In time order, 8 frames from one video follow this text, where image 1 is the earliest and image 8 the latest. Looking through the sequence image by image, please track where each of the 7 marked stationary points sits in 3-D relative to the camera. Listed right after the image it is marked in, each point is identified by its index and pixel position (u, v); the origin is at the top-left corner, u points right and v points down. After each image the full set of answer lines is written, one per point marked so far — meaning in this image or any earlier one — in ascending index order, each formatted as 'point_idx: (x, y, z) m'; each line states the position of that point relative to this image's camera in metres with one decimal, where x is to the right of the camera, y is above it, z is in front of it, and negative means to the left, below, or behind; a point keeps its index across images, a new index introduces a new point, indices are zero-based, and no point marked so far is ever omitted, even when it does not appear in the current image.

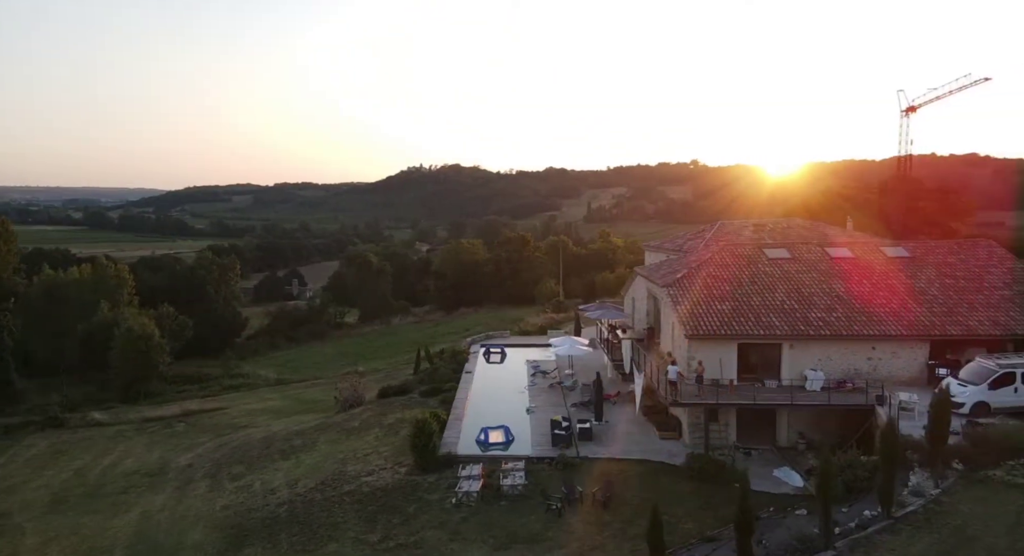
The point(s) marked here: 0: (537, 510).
0: (+0.7, -5.9, +16.7) m
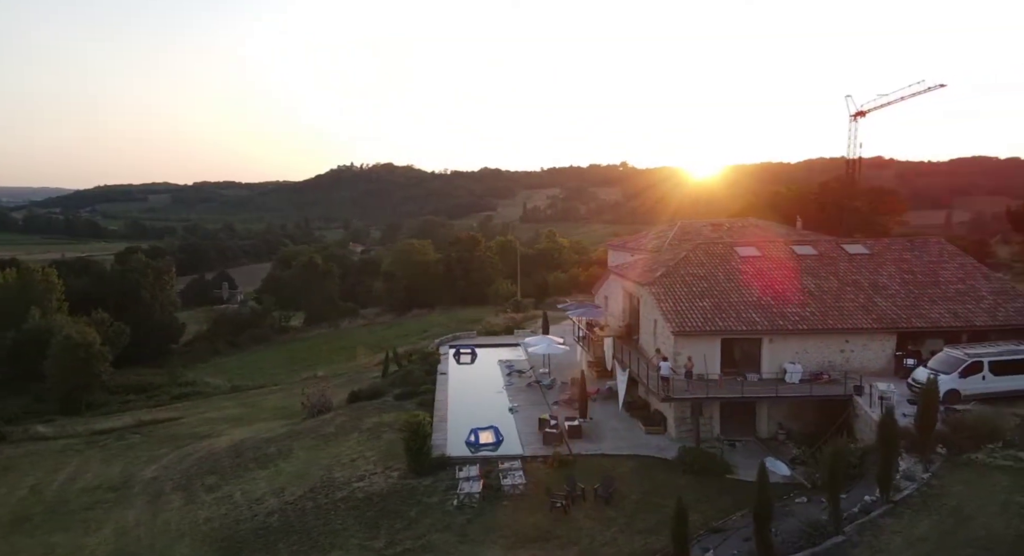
0: (+0.8, -5.8, +16.7) m
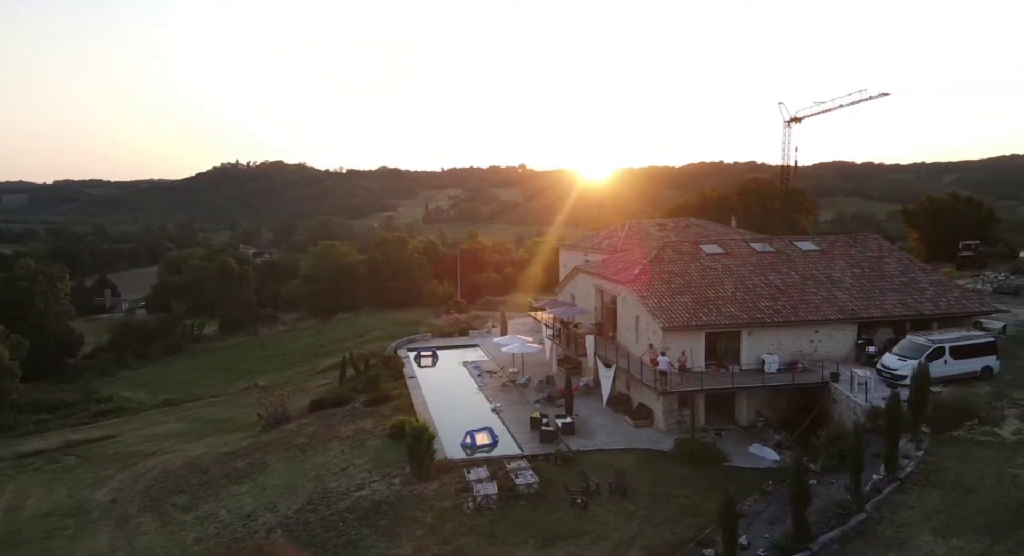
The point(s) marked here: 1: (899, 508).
0: (+1.3, -5.7, +16.7) m
1: (+8.4, -5.0, +14.3) m
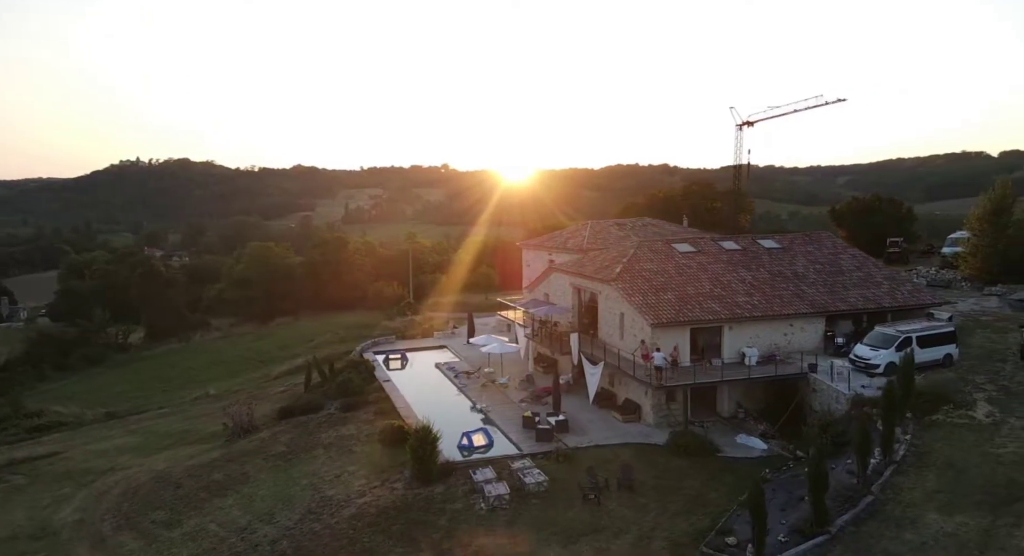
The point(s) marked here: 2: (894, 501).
0: (+1.6, -5.7, +16.7) m
1: (+9.0, -4.8, +15.2) m
2: (+8.5, -5.0, +14.8) m
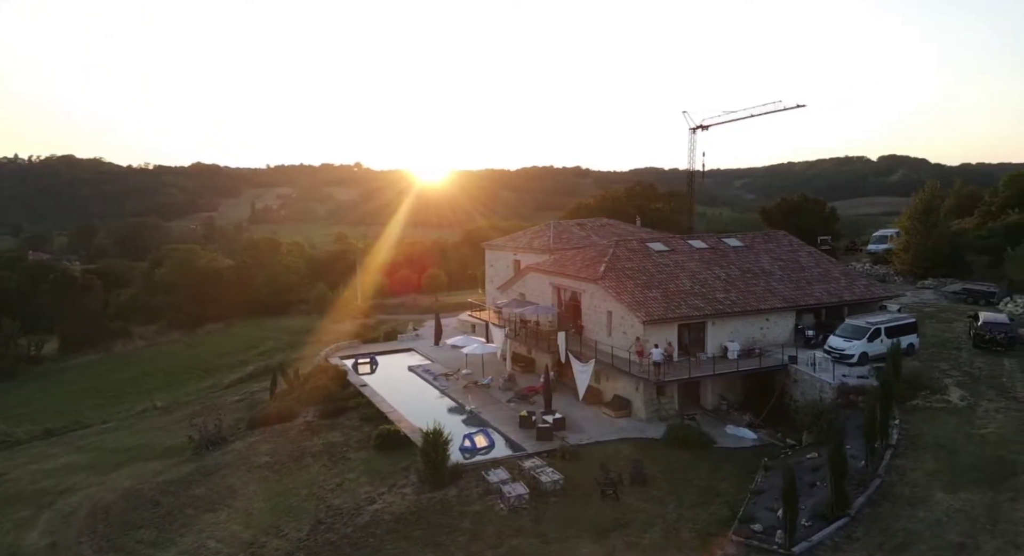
0: (+2.1, -5.6, +16.9) m
1: (+9.6, -4.7, +16.1) m
2: (+9.2, -4.8, +15.7) m
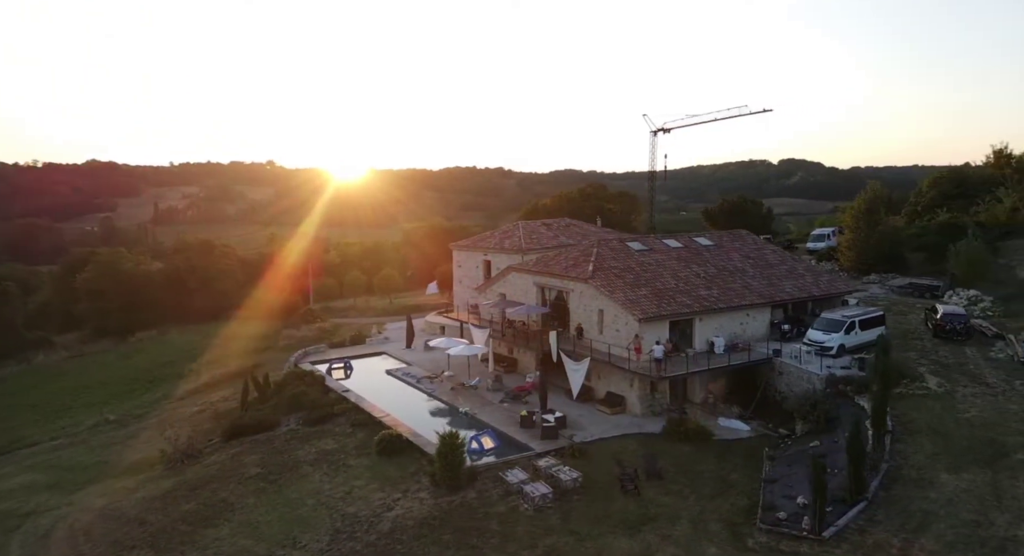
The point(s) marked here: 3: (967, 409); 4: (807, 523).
0: (+2.7, -5.6, +17.1) m
1: (+10.2, -4.5, +17.1) m
2: (+9.9, -4.7, +16.6) m
3: (+13.4, -3.8, +19.5) m
4: (+6.6, -5.5, +14.8) m
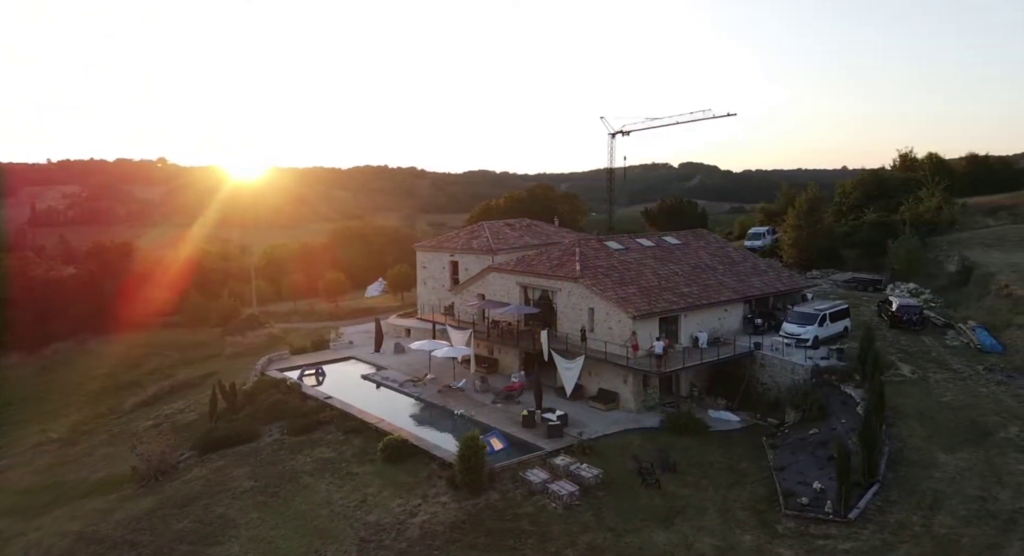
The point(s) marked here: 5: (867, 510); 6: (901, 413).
0: (+3.4, -5.6, +17.5) m
1: (+10.8, -4.4, +18.3) m
2: (+10.5, -4.5, +17.8) m
3: (+13.7, -3.7, +21.0) m
4: (+7.5, -5.4, +15.6) m
5: (+8.2, -5.4, +15.3) m
6: (+11.5, -4.0, +19.6) m
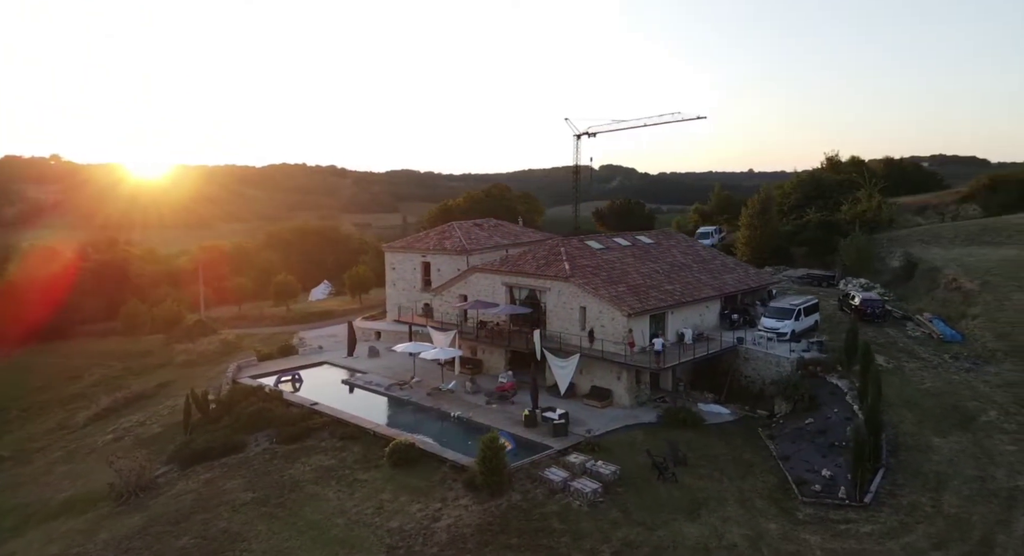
0: (+3.9, -5.5, +17.9) m
1: (+11.2, -4.3, +19.4) m
2: (+11.0, -4.4, +18.8) m
3: (+13.8, -3.5, +22.4) m
4: (+8.2, -5.3, +16.4) m
5: (+8.9, -5.3, +16.2) m
6: (+11.8, -3.9, +20.8) m
